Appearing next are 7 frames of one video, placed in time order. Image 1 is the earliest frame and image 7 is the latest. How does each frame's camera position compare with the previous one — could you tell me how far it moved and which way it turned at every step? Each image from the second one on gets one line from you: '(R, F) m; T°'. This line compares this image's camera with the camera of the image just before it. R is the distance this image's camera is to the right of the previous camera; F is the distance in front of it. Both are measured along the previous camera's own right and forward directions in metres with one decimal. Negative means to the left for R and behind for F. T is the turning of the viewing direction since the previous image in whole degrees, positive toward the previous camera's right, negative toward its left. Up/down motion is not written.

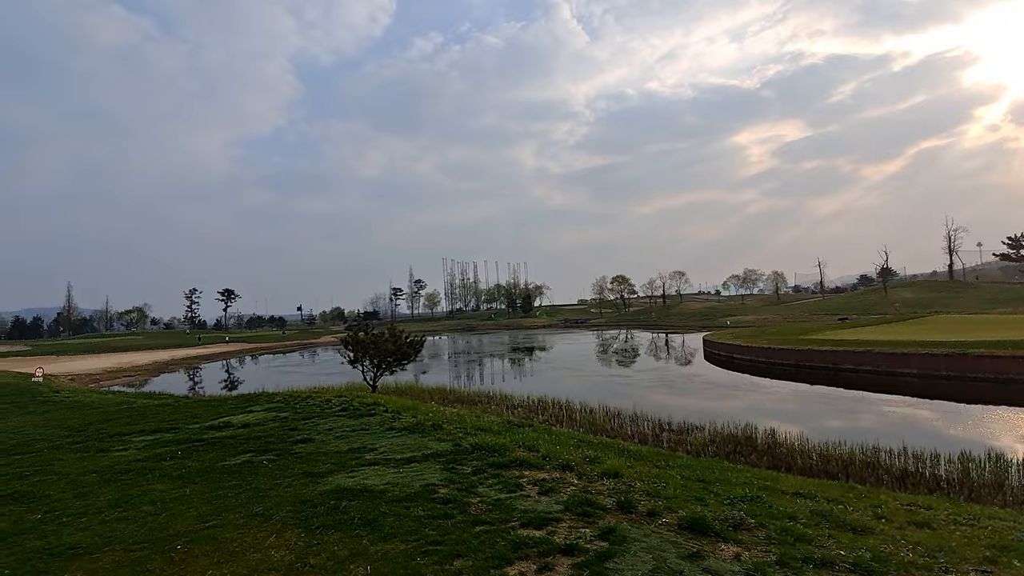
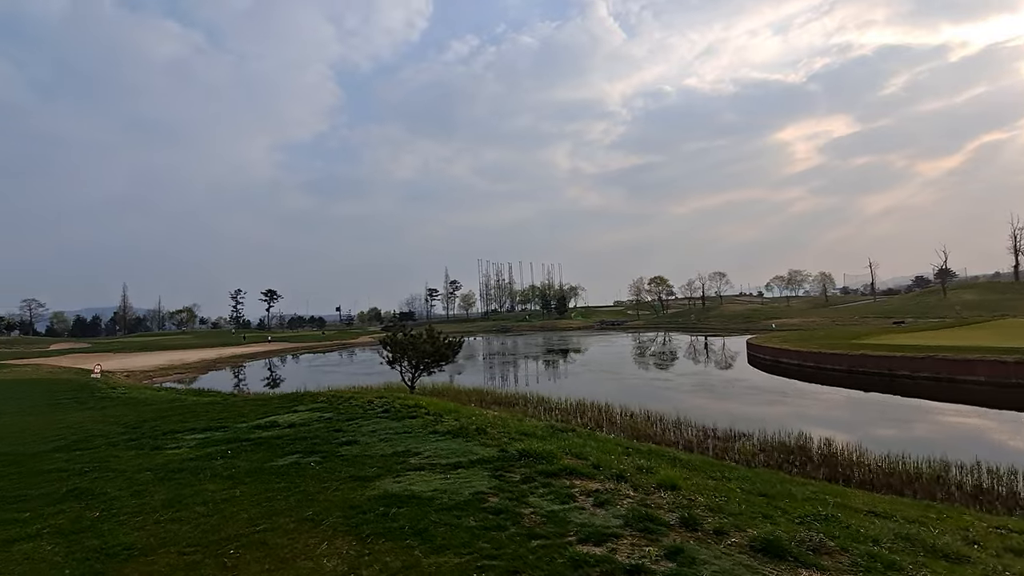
(-0.2, +0.3) m; -4°
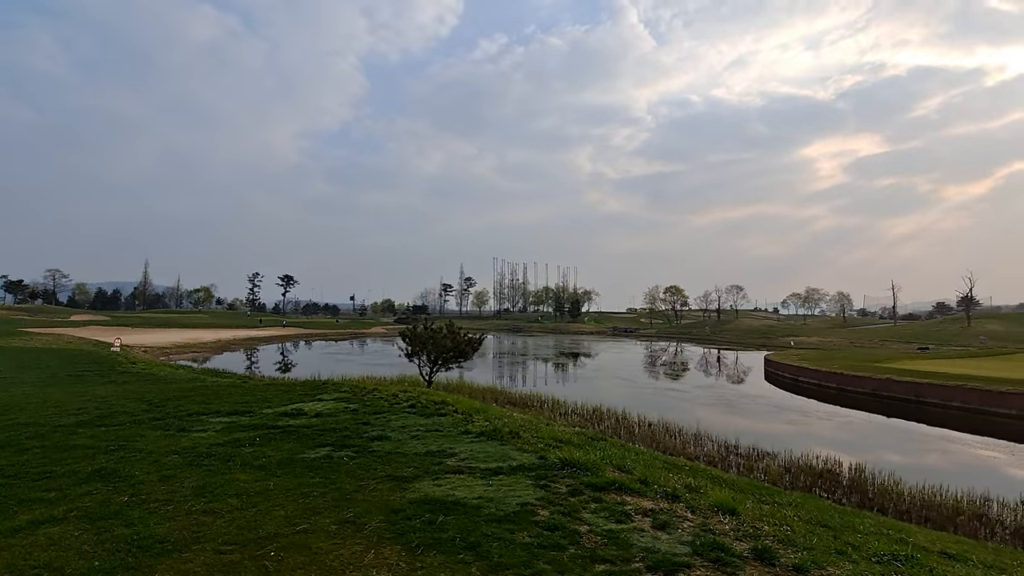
(-0.6, +0.4) m; -1°
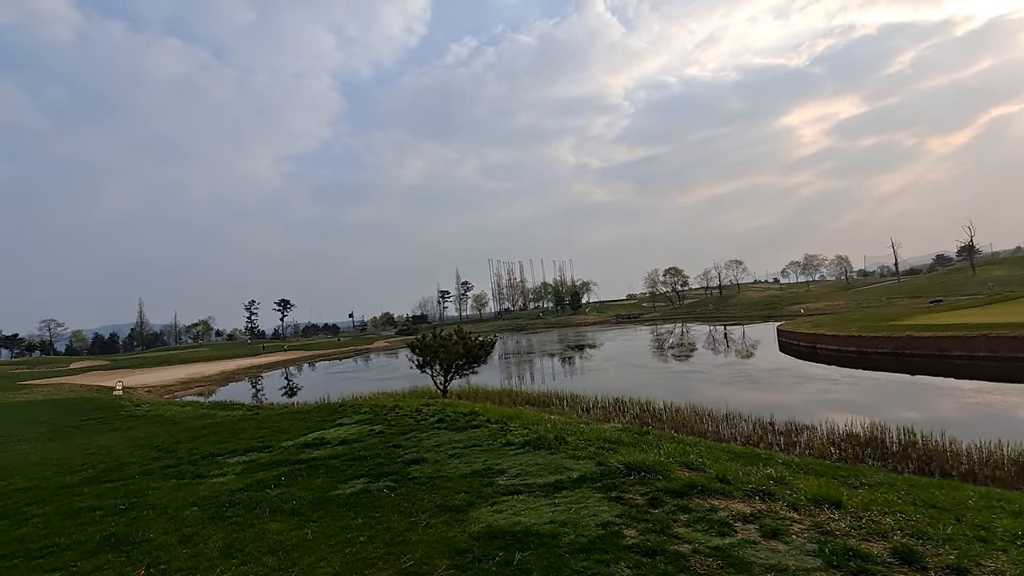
(-0.5, +0.8) m; 0°
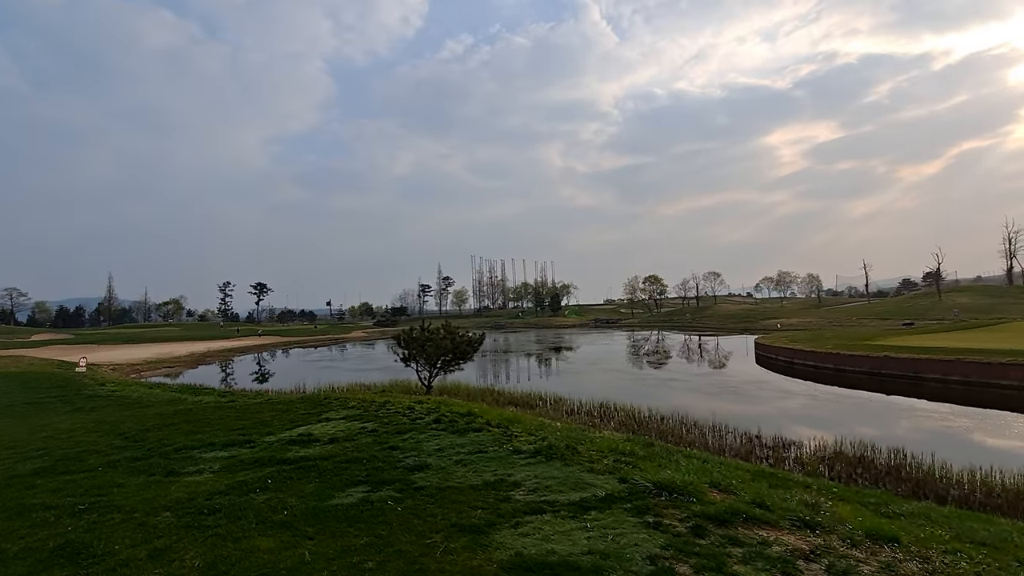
(-0.6, +0.7) m; +2°
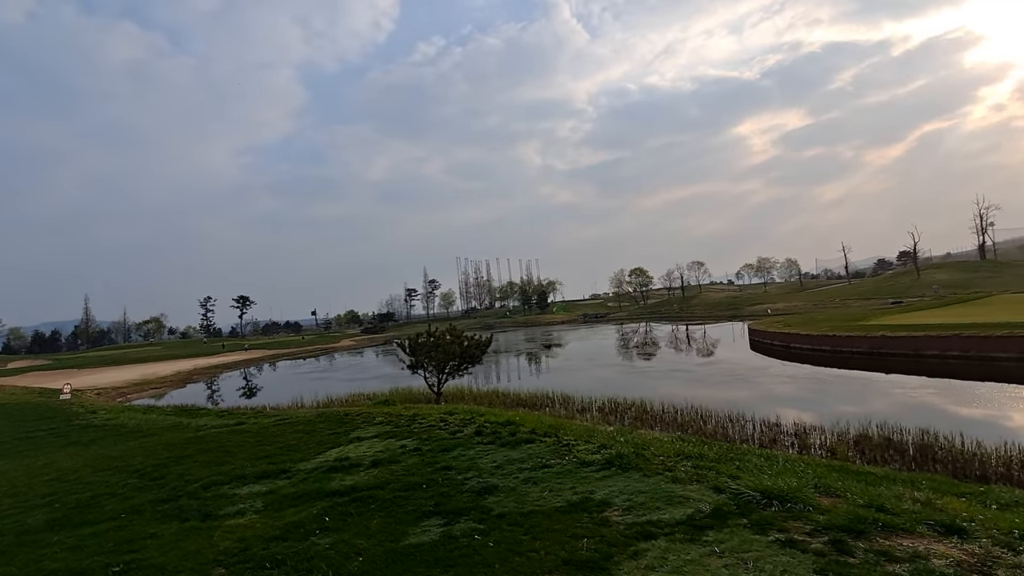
(-1.0, +0.7) m; +2°
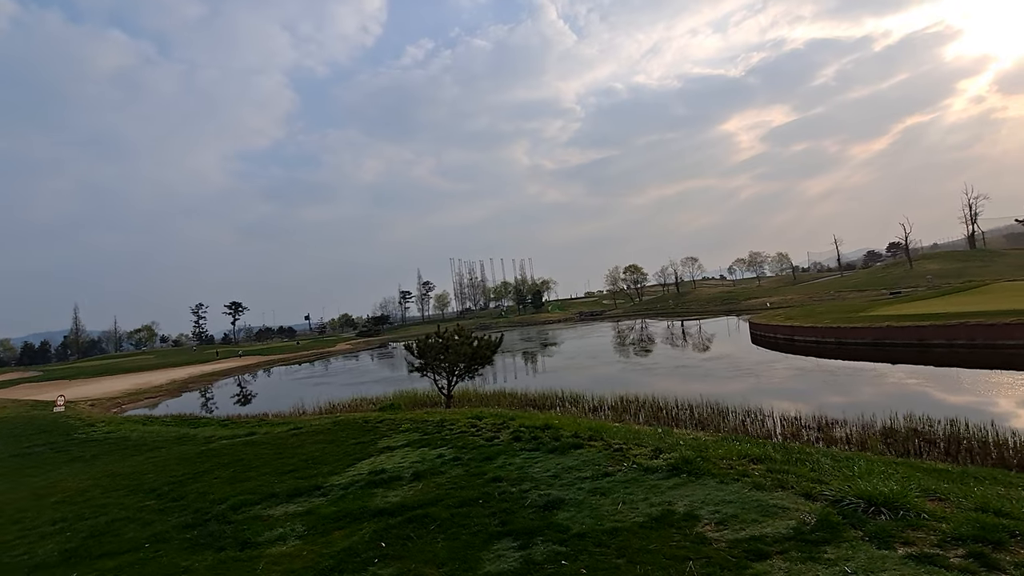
(-0.7, +0.6) m; +1°
